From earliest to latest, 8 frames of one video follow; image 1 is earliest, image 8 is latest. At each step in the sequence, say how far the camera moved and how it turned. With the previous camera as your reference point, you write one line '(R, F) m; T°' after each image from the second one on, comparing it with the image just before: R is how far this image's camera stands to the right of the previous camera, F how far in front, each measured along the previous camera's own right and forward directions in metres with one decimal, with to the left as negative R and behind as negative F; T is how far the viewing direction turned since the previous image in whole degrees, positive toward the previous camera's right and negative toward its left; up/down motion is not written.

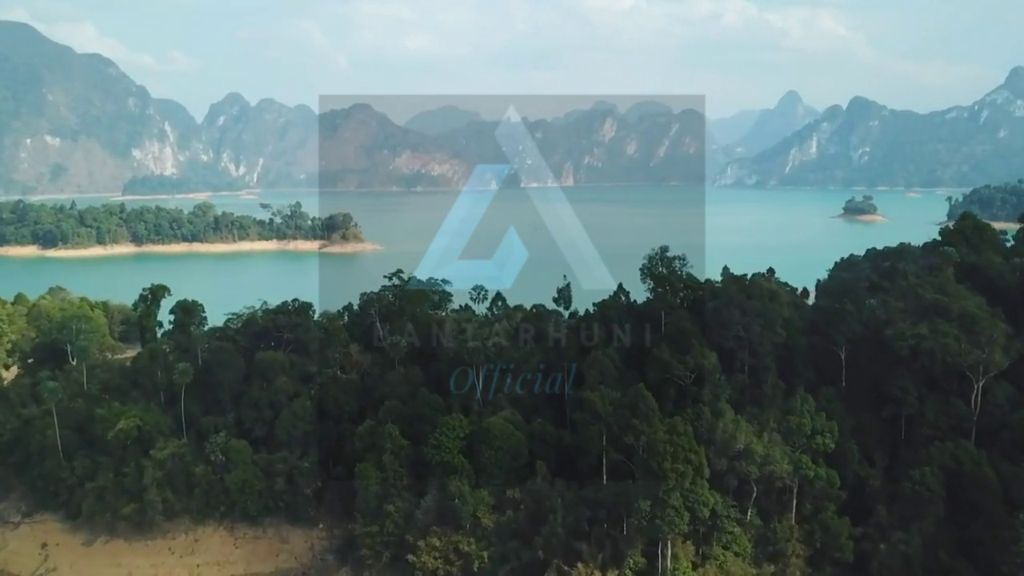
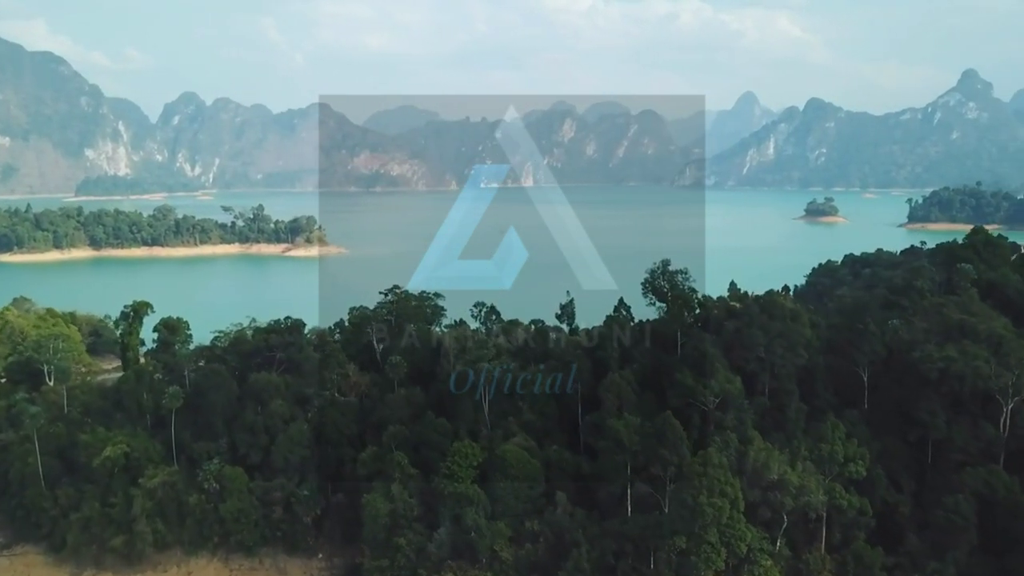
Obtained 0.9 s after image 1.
(-0.5, +0.4) m; +2°
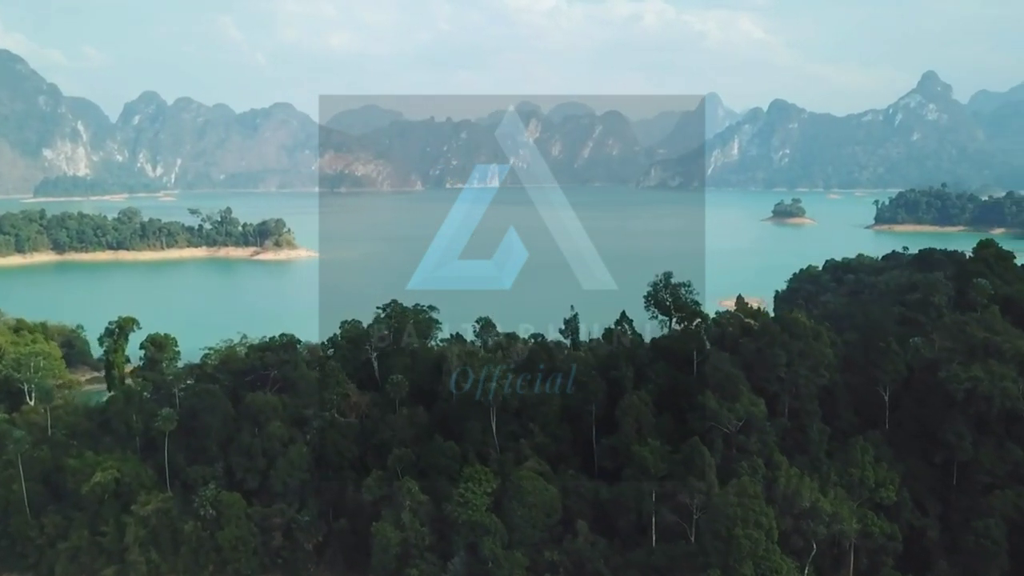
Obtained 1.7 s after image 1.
(-0.4, +0.3) m; +2°
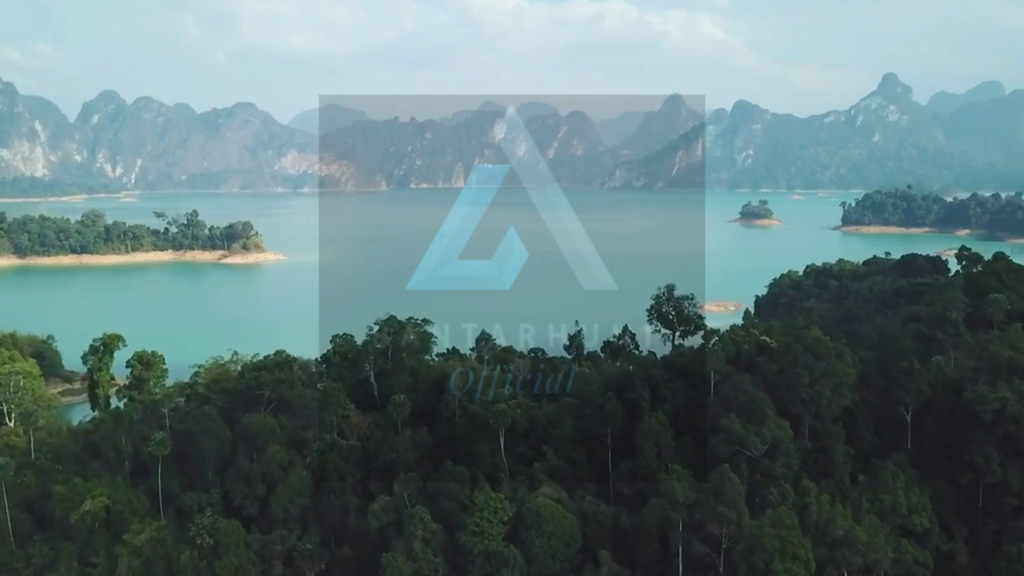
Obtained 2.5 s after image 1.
(-0.4, +0.3) m; +2°
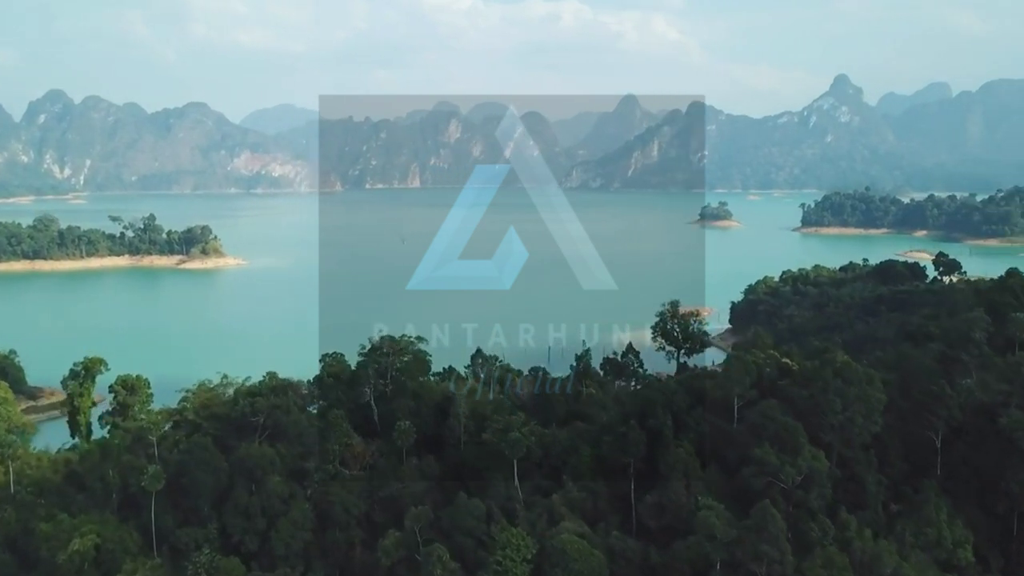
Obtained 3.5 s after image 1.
(-0.5, +0.4) m; +3°
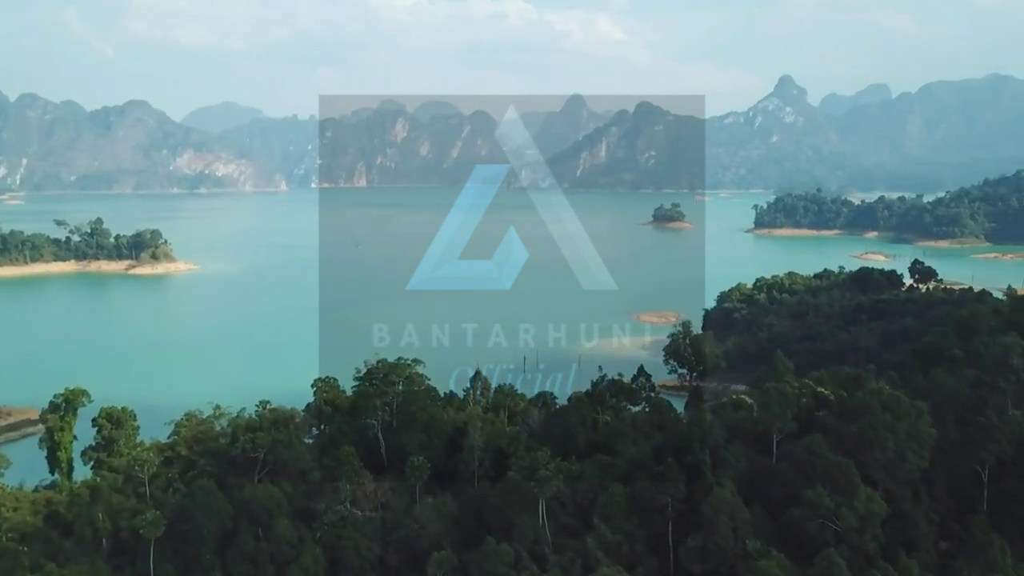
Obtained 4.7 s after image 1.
(-0.6, +0.5) m; +3°
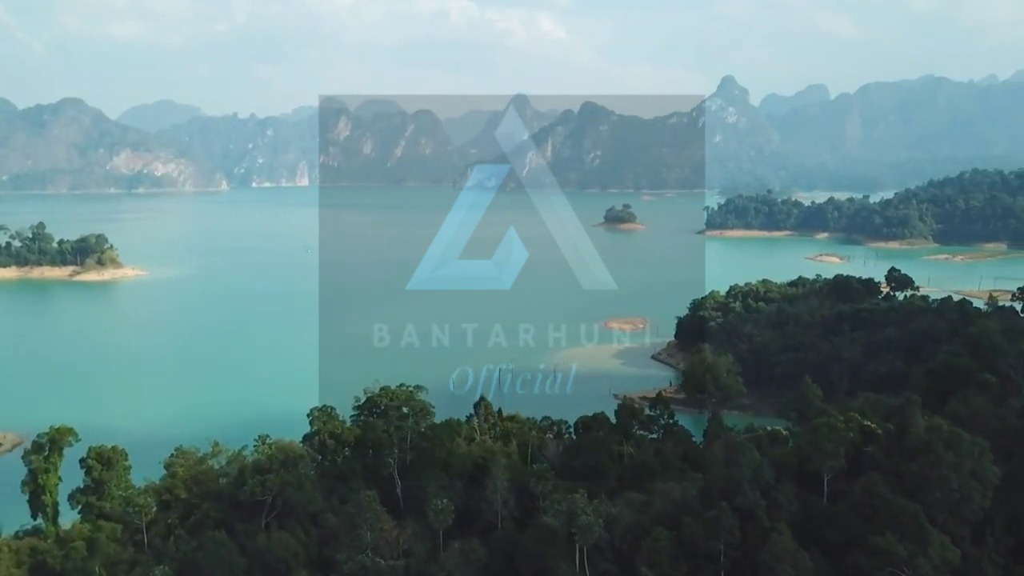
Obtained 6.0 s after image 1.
(-0.7, +0.5) m; +3°
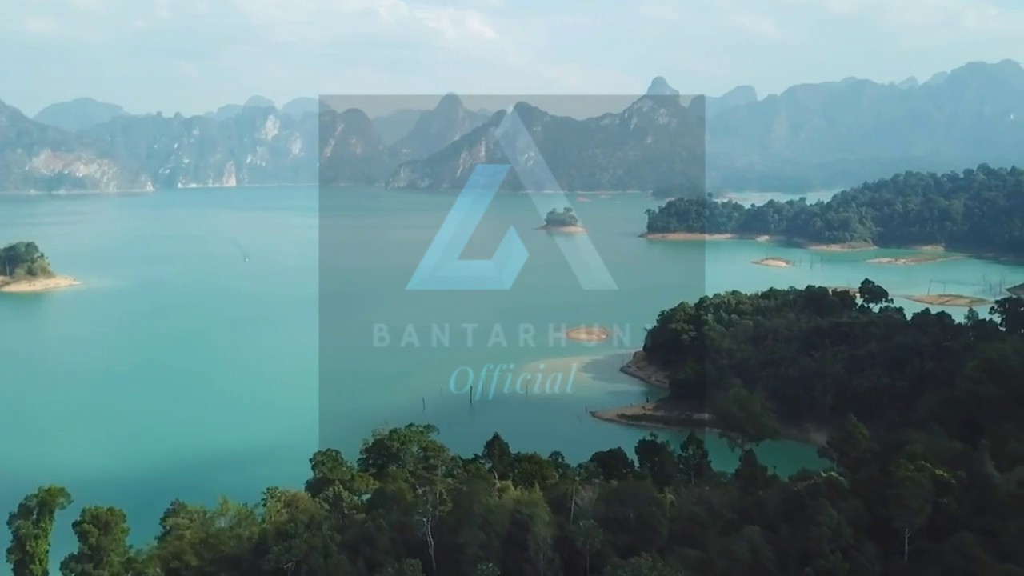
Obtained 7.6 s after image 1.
(-0.9, +0.7) m; +4°
